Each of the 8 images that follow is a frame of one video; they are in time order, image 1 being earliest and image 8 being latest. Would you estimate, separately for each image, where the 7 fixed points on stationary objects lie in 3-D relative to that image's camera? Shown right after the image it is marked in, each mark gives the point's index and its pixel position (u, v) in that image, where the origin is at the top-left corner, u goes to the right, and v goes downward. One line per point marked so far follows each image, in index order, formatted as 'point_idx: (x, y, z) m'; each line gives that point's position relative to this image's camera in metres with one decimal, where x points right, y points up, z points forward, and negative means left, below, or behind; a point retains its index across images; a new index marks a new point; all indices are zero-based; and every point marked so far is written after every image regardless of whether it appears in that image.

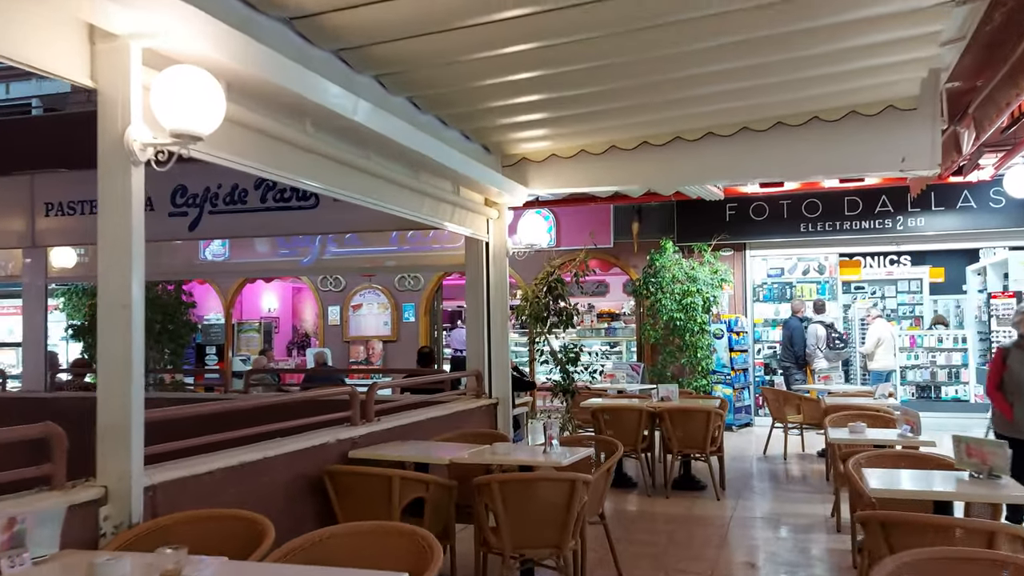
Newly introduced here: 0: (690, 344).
0: (+2.2, -0.7, +10.4) m
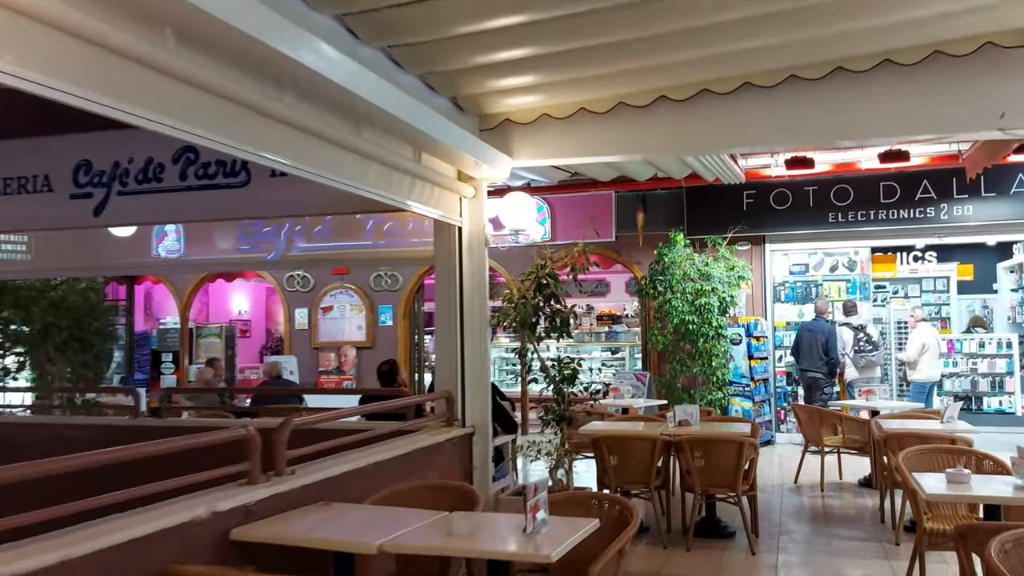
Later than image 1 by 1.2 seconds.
0: (+2.1, -0.7, +9.0) m
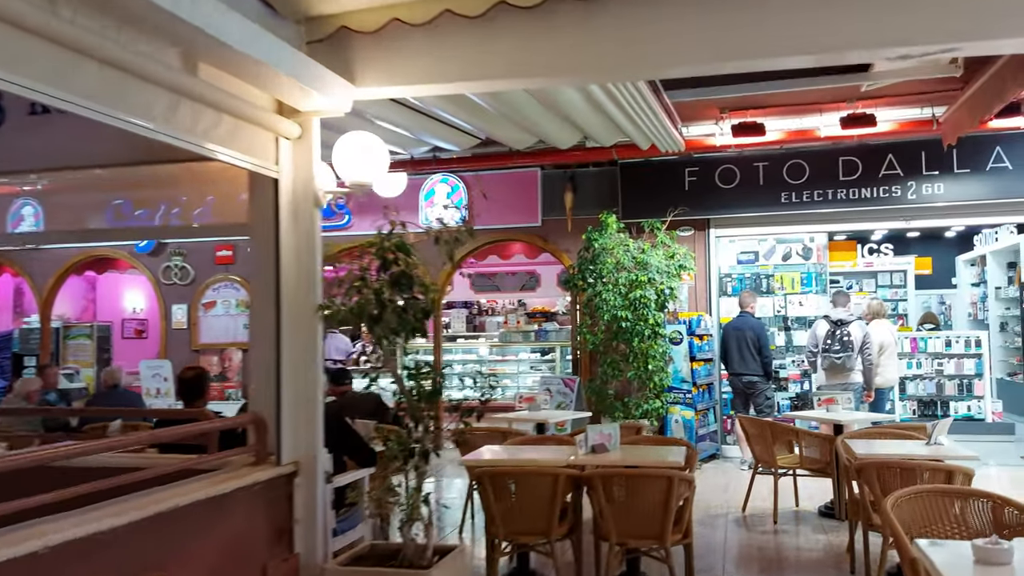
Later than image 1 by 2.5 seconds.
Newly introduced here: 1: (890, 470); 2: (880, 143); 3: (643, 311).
0: (+1.2, -0.6, +7.7) m
1: (+1.8, -0.9, +4.0) m
2: (+3.5, +1.4, +7.9) m
3: (+1.2, -0.2, +7.7) m
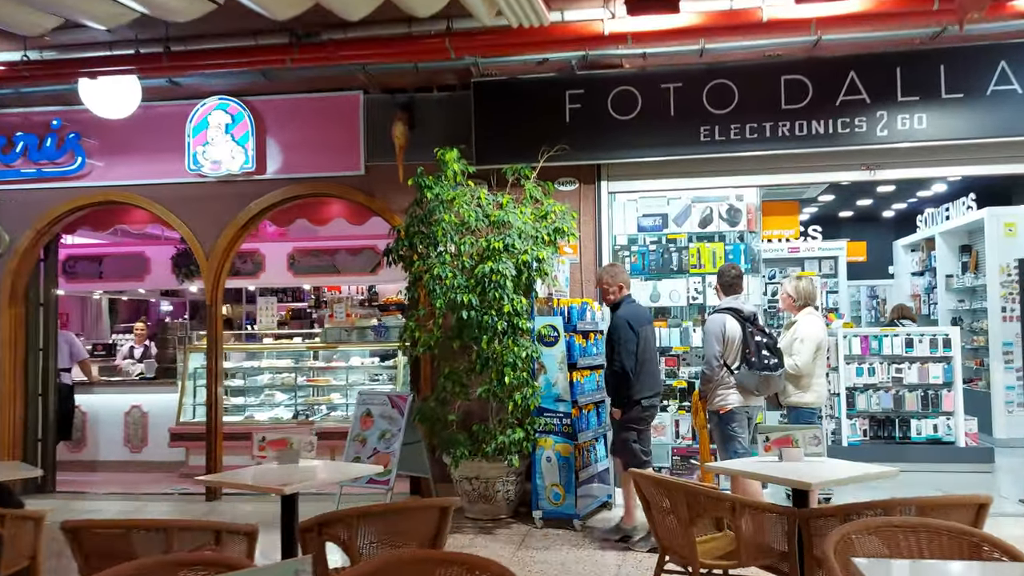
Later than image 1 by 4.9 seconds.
0: (-0.1, -0.4, +5.1) m
1: (+0.9, -0.7, +1.4) m
2: (+2.1, +1.5, +5.5) m
3: (-0.1, 0.0, +5.1) m
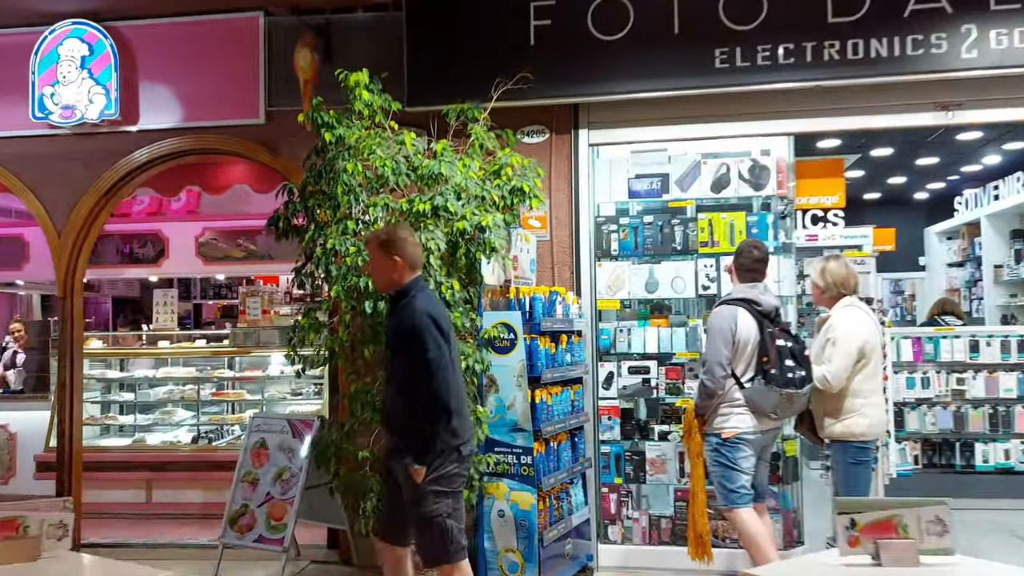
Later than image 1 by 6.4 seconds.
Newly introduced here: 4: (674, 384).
0: (-0.4, -0.4, +3.6) m
1: (+0.6, -0.6, -0.1) m
2: (+1.9, +1.6, +3.9) m
3: (-0.4, 0.0, +3.5) m
4: (+0.9, -0.5, +4.5) m
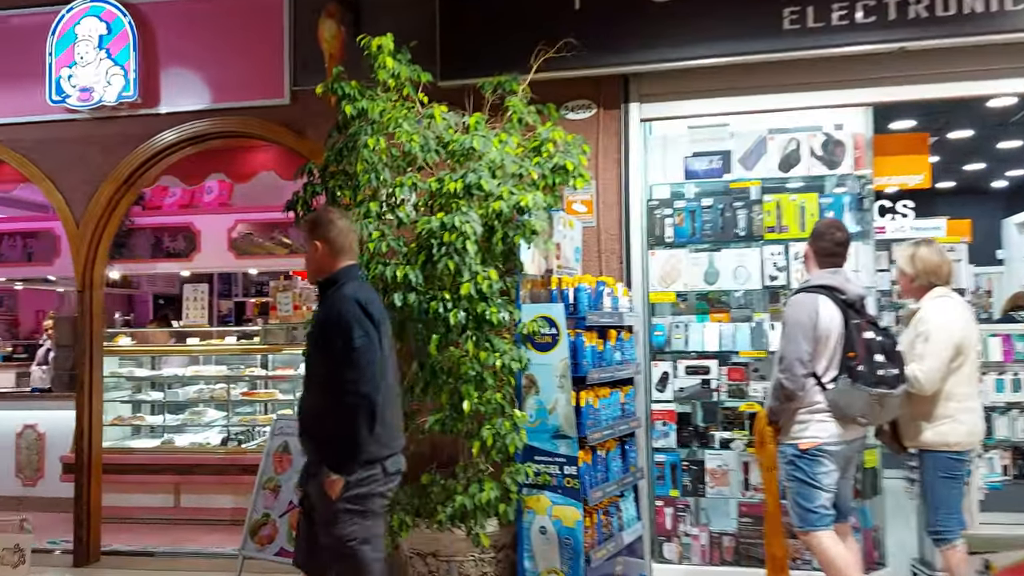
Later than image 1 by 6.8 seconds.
0: (-0.2, -0.3, +3.2) m
1: (+0.5, -0.6, -0.6) m
2: (+2.0, +1.6, +3.4) m
3: (-0.2, +0.1, +3.1) m
4: (+1.1, -0.5, +4.0) m
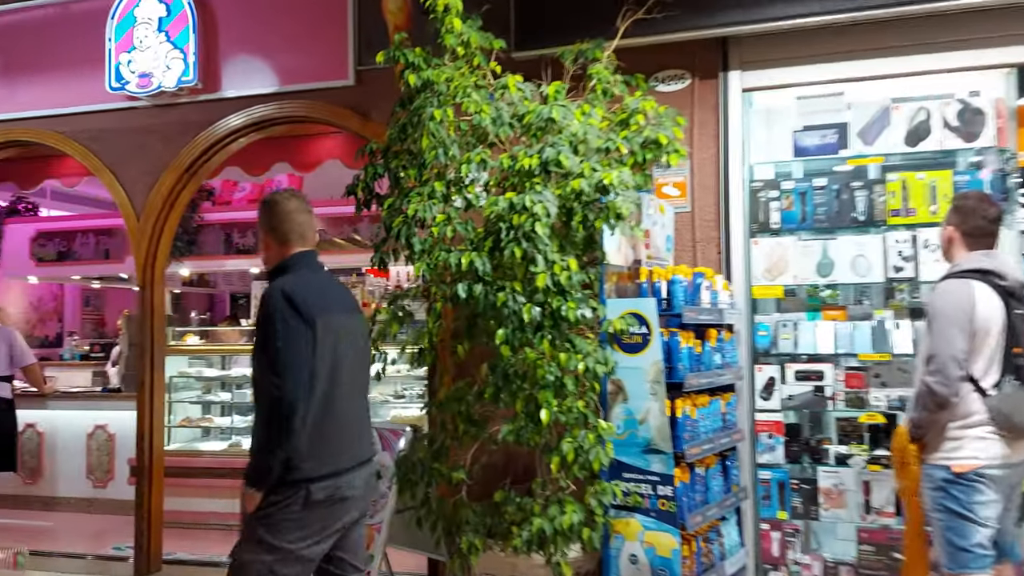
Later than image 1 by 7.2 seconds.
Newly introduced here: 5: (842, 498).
0: (0.0, -0.3, +2.8) m
1: (+0.5, -0.5, -1.0) m
2: (+2.3, +1.7, +2.8) m
3: (+0.1, +0.1, +2.7) m
4: (+1.4, -0.4, +3.5) m
5: (+1.4, -0.9, +3.5) m
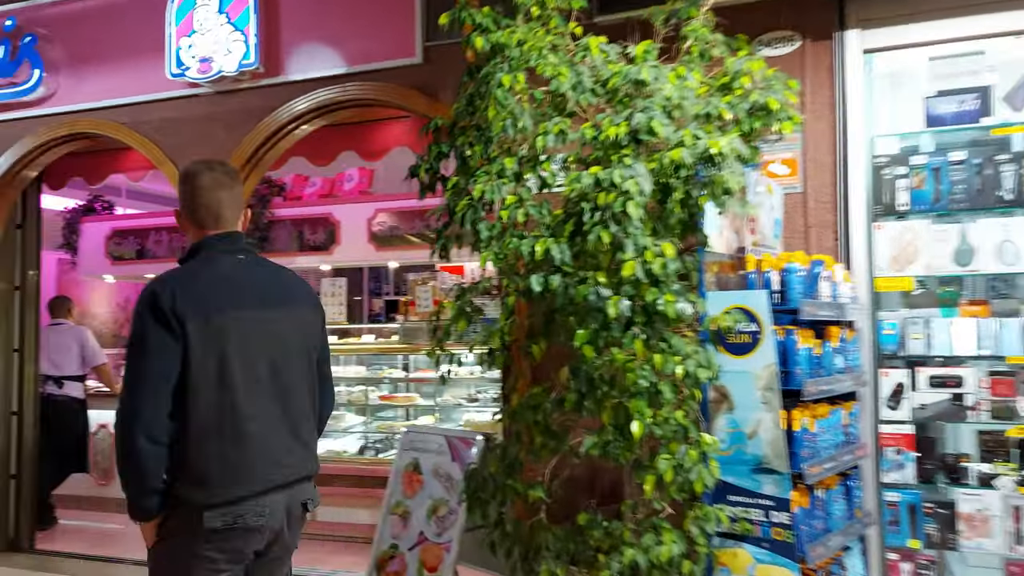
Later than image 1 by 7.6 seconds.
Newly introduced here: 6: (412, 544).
0: (+0.3, -0.3, +2.4) m
1: (+0.4, -0.5, -1.4) m
2: (+2.6, +1.7, +2.2) m
3: (+0.3, +0.1, +2.3) m
4: (+1.7, -0.4, +3.0) m
5: (+1.7, -0.8, +2.9) m
6: (-0.4, -1.0, +3.2) m
